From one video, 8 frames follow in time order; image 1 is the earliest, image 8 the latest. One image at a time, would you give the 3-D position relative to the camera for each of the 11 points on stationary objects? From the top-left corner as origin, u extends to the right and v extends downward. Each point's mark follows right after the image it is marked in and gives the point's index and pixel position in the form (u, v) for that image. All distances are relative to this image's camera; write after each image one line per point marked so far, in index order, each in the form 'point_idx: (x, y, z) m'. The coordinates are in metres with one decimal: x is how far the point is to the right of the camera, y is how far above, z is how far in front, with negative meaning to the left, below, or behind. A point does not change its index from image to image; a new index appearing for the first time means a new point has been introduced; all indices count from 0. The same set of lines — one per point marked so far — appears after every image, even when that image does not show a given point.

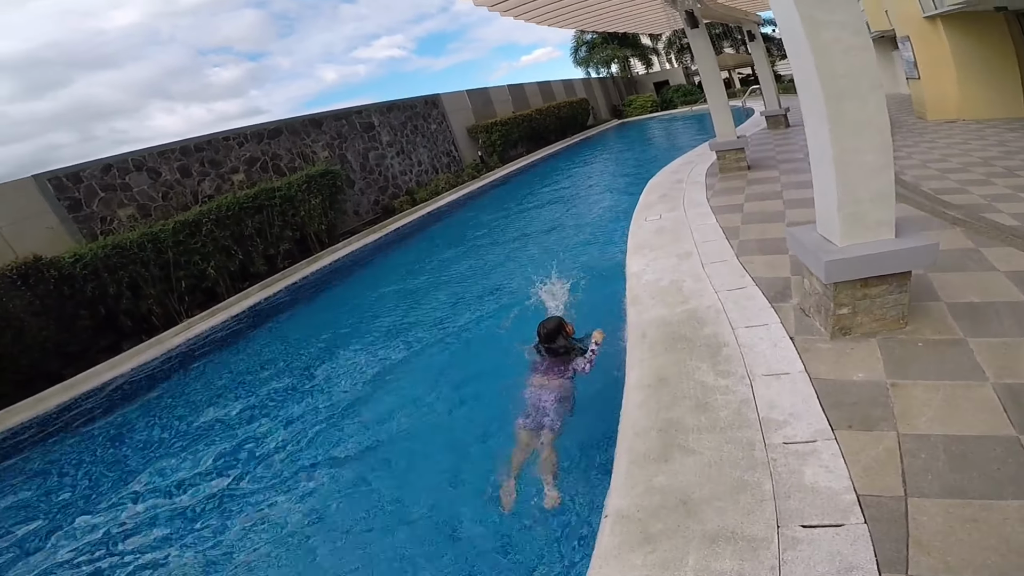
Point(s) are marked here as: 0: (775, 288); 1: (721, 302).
0: (+2.2, 0.0, +4.3) m
1: (+1.8, 0.0, +4.3) m
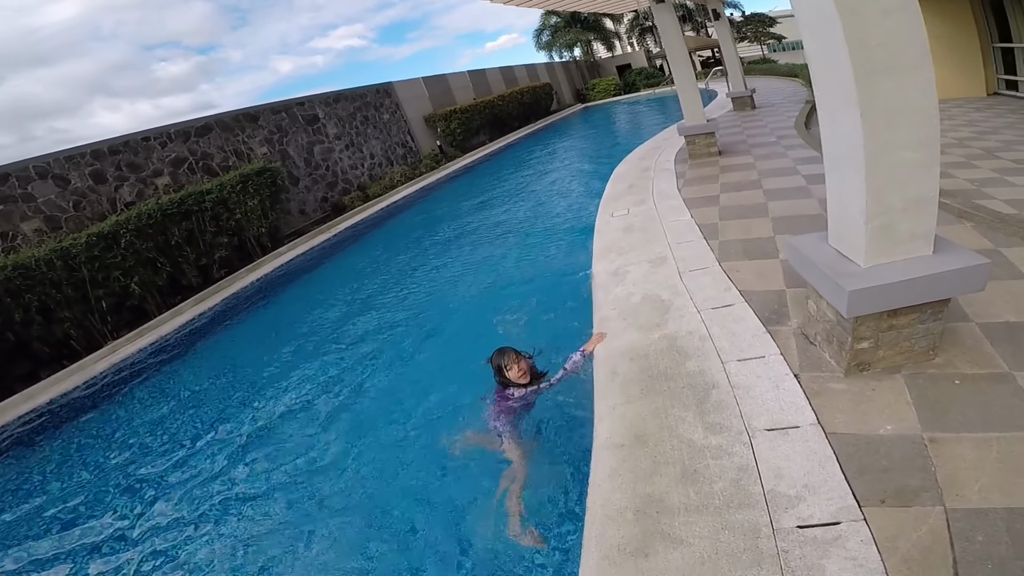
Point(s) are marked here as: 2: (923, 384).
0: (+1.9, -0.1, +3.6) m
1: (+1.4, -0.2, +3.7) m
2: (+2.2, -0.5, +2.7) m
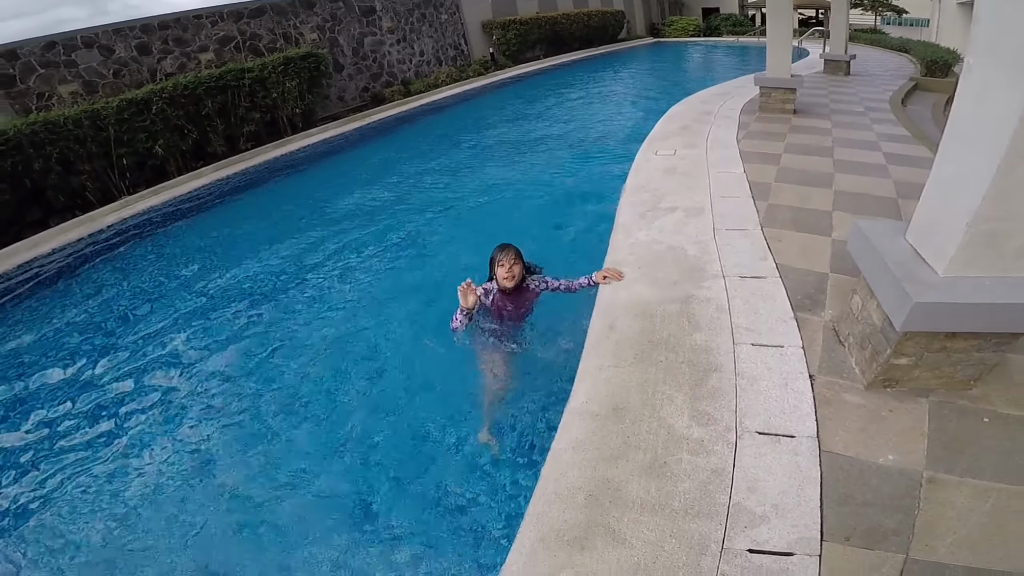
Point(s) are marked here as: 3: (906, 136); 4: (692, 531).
0: (+1.9, 0.0, +3.3) m
1: (+1.5, -0.1, +3.4) m
2: (+2.0, -0.6, +2.4) m
3: (+4.4, +1.7, +5.7) m
4: (+0.8, -1.0, +2.2) m
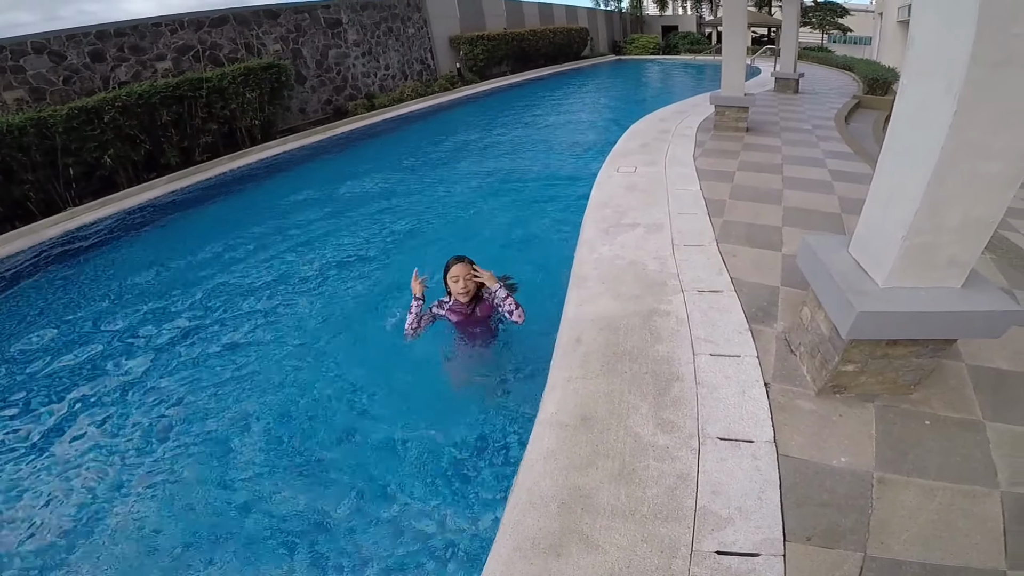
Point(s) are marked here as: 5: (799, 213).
0: (+1.7, -0.1, +3.5) m
1: (+1.3, -0.1, +3.5) m
2: (+1.9, -0.7, +2.6) m
3: (+4.1, +1.6, +6.1) m
4: (+0.7, -1.1, +2.2) m
5: (+2.6, +0.7, +4.5) m
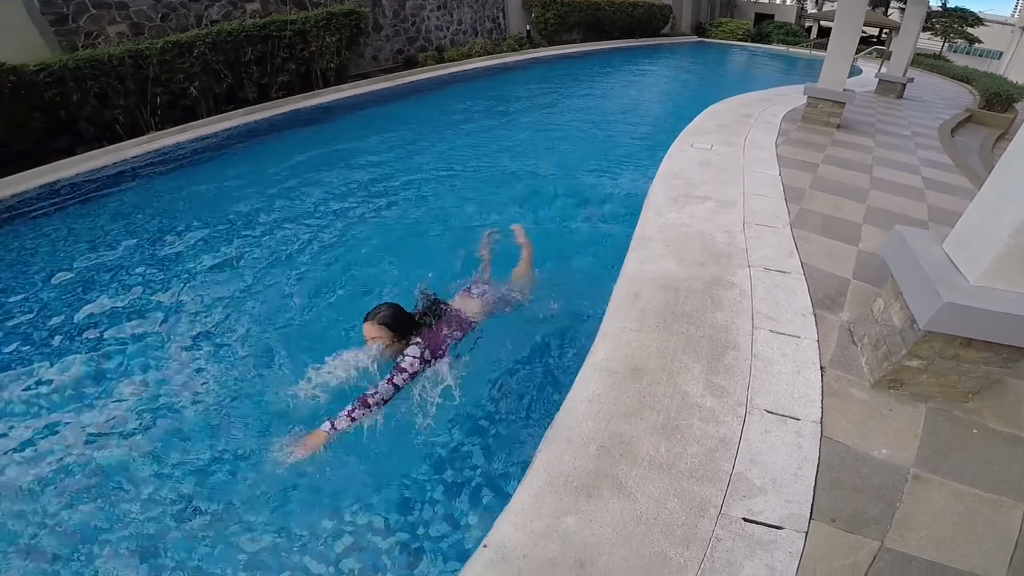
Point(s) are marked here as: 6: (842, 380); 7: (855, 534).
0: (+2.1, -0.1, +3.4) m
1: (+1.6, 0.0, +3.5) m
2: (+2.1, -0.7, +2.6) m
3: (+4.7, +1.4, +5.9) m
4: (+0.8, -0.9, +2.3) m
5: (+3.1, +0.6, +4.4) m
6: (+1.8, -0.5, +2.8) m
7: (+1.5, -1.0, +2.1) m
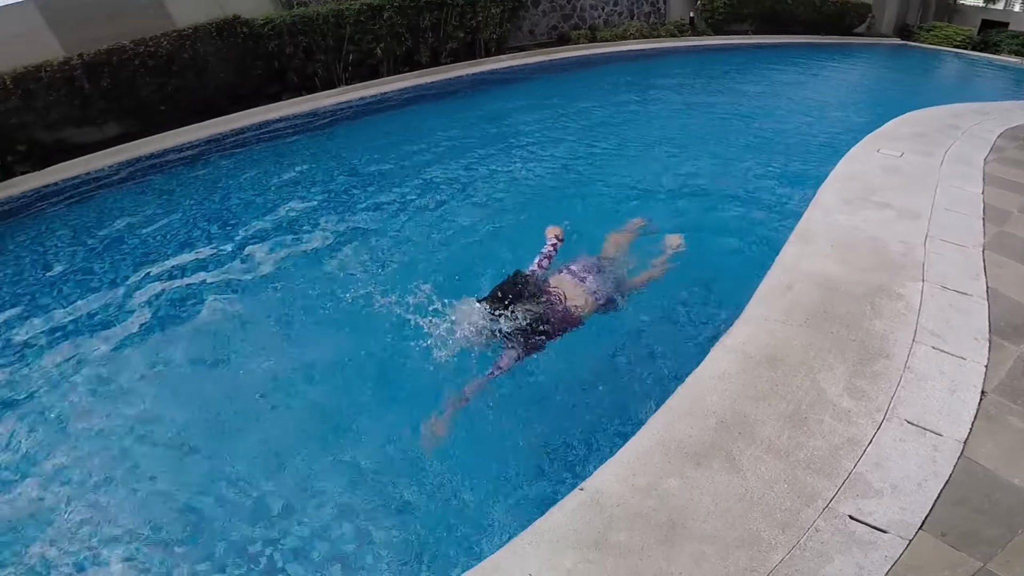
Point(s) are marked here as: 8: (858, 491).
0: (+2.9, -0.2, +3.3) m
1: (+2.5, -0.1, +3.5) m
2: (+2.7, -0.9, +2.5) m
3: (+6.1, +0.9, +5.2) m
4: (+1.4, -0.9, +2.4) m
5: (+4.2, +0.3, +4.1) m
6: (+2.5, -0.7, +2.7) m
7: (+2.0, -1.1, +2.2) m
8: (+1.6, -0.9, +2.4) m
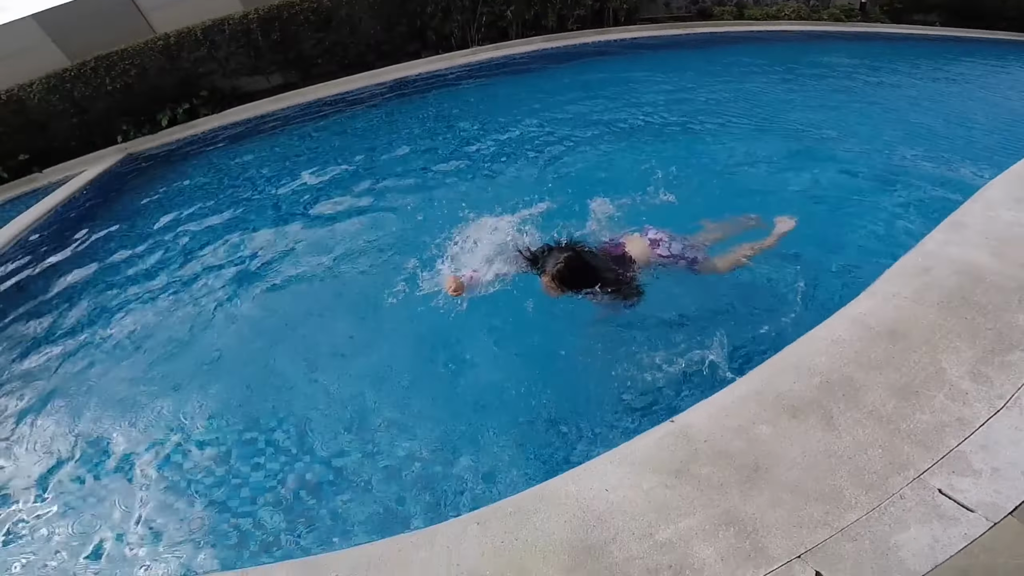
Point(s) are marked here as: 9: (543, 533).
0: (+3.7, -0.3, +3.2) m
1: (+3.3, -0.2, +3.4) m
2: (+3.3, -1.0, +2.4) m
3: (+7.3, +0.3, +4.6) m
4: (+1.9, -0.8, +2.6) m
5: (+5.1, 0.0, +3.8) m
6: (+3.1, -0.7, +2.7) m
7: (+2.4, -1.1, +2.3) m
8: (+2.2, -0.9, +2.5) m
9: (+0.3, -1.5, +3.2) m
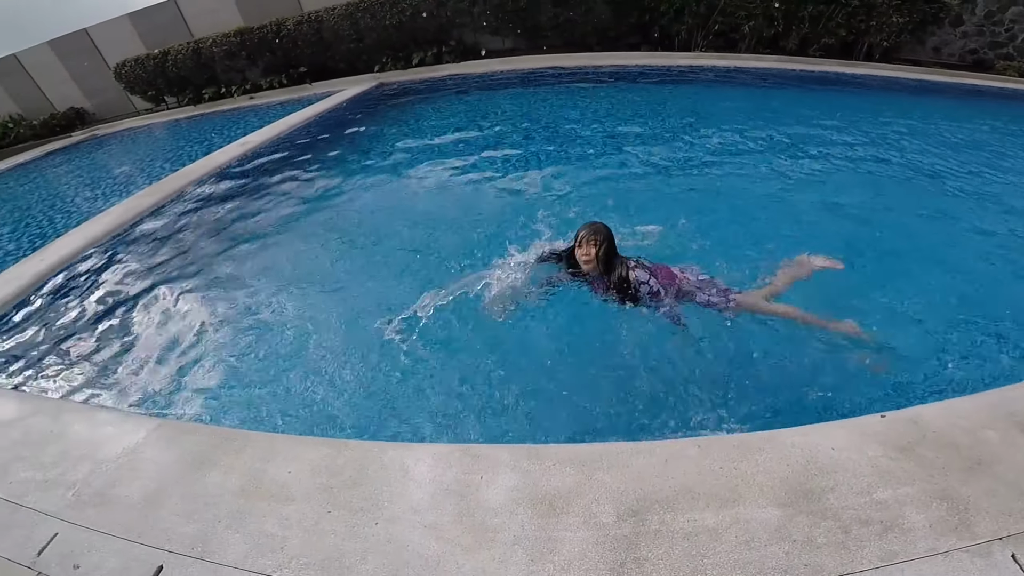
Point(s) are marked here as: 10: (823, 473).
0: (+5.3, -1.0, +3.5) m
1: (+5.0, -0.7, +3.8) m
2: (+4.8, -1.5, +2.8) m
3: (+9.0, -1.4, +4.9) m
4: (+3.5, -1.0, +2.9) m
5: (+6.8, -1.0, +4.1) m
6: (+4.7, -1.2, +3.0) m
7: (+3.9, -1.4, +2.6) m
8: (+3.7, -1.1, +2.9) m
9: (+1.7, -1.3, +3.6) m
10: (+2.1, -1.3, +3.5) m
